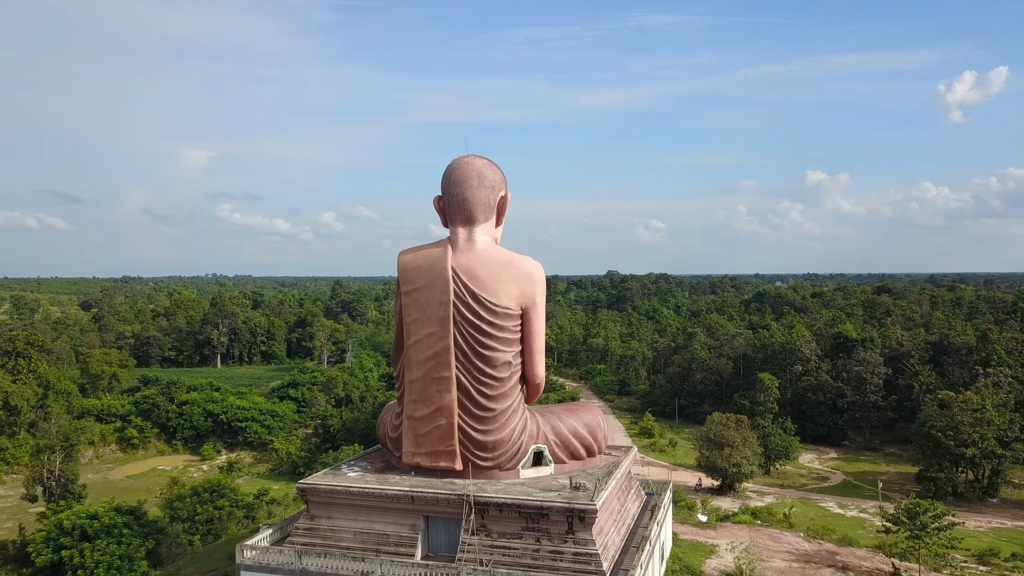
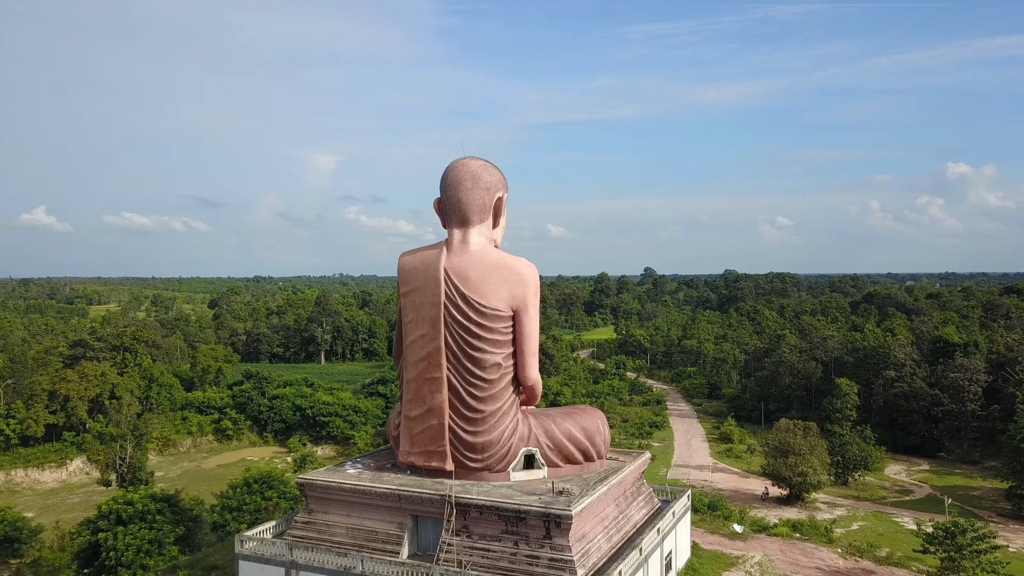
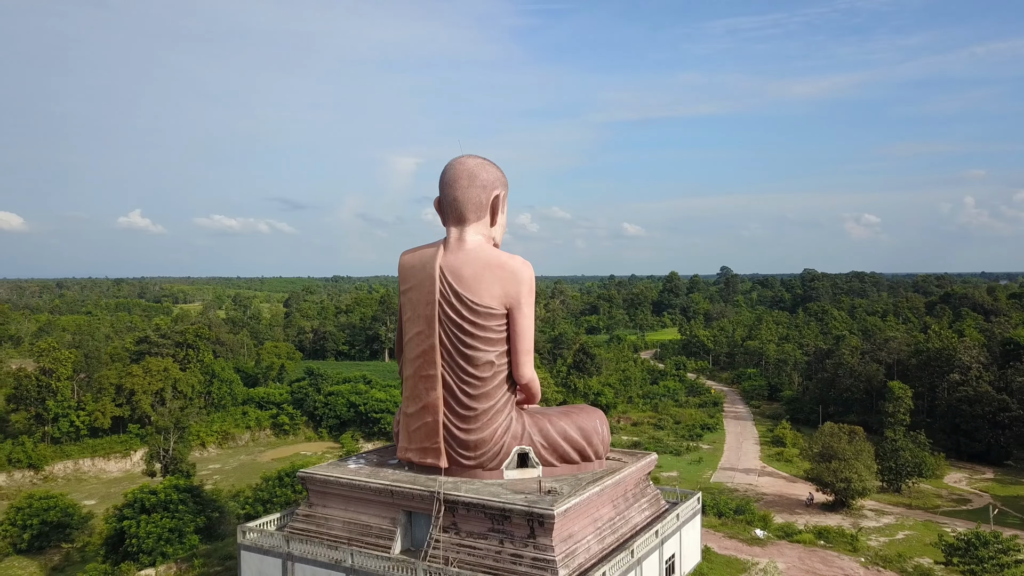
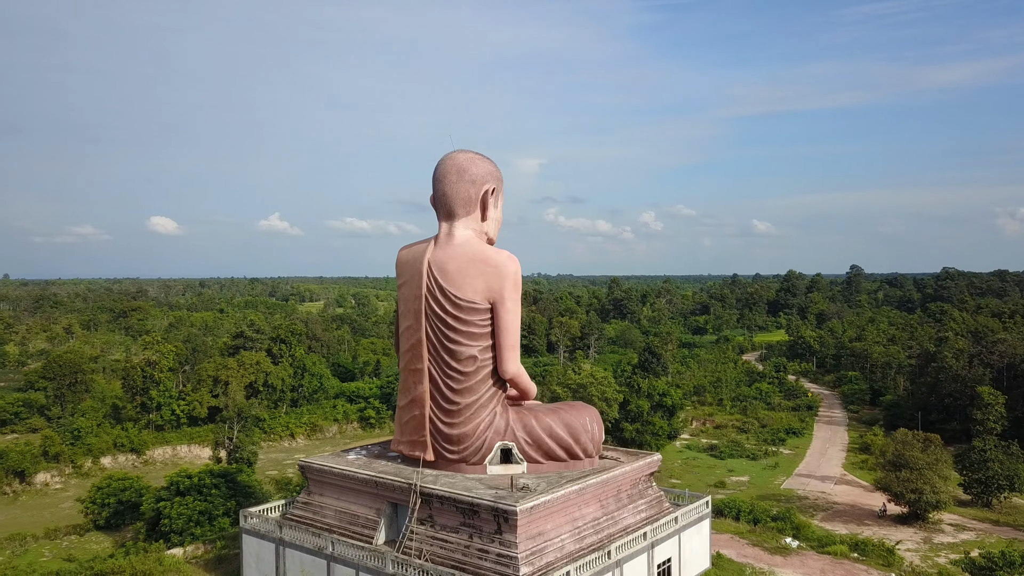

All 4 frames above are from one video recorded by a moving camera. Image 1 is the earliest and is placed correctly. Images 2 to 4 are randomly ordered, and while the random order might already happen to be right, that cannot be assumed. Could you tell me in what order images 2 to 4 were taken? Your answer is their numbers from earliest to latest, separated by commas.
2, 3, 4
